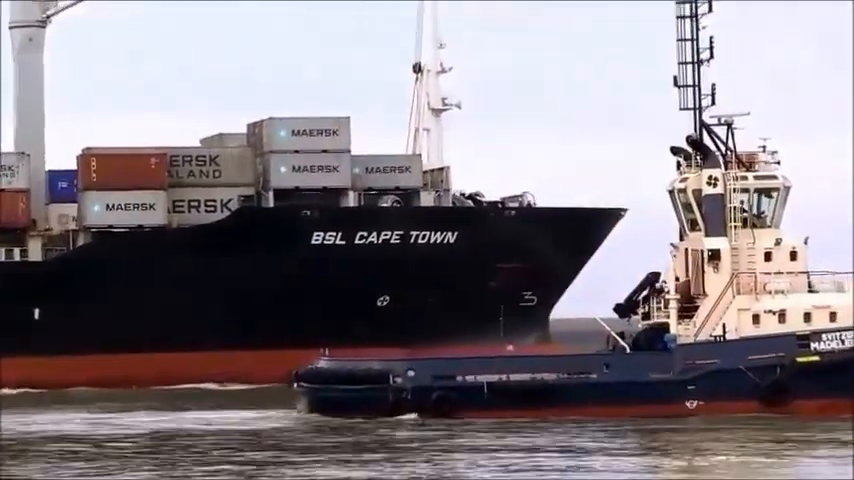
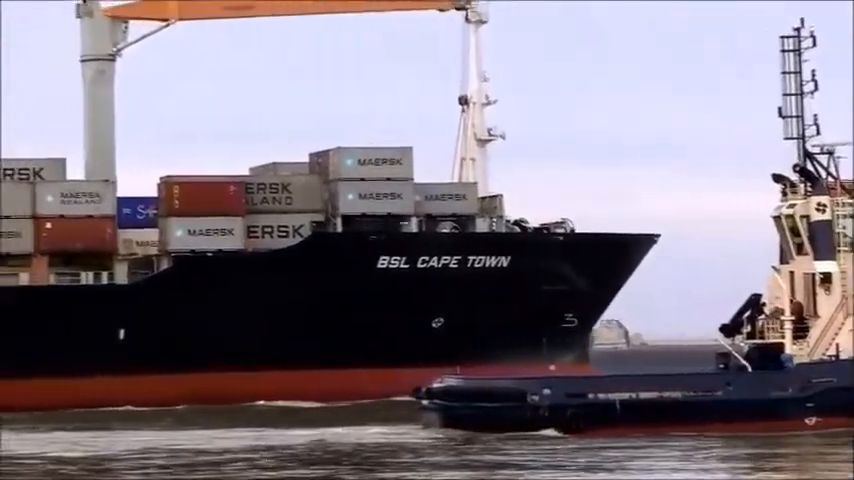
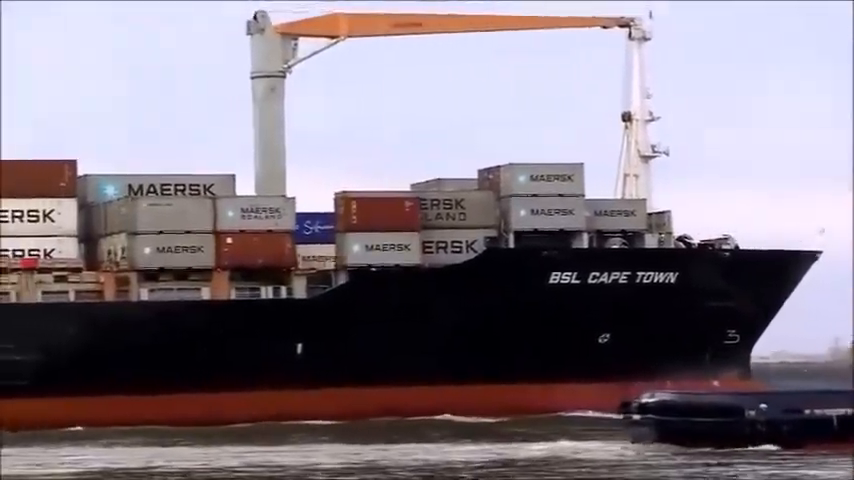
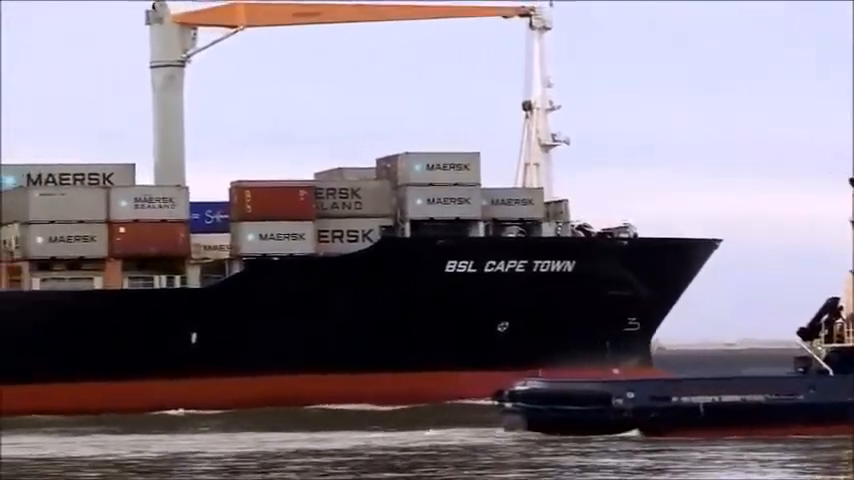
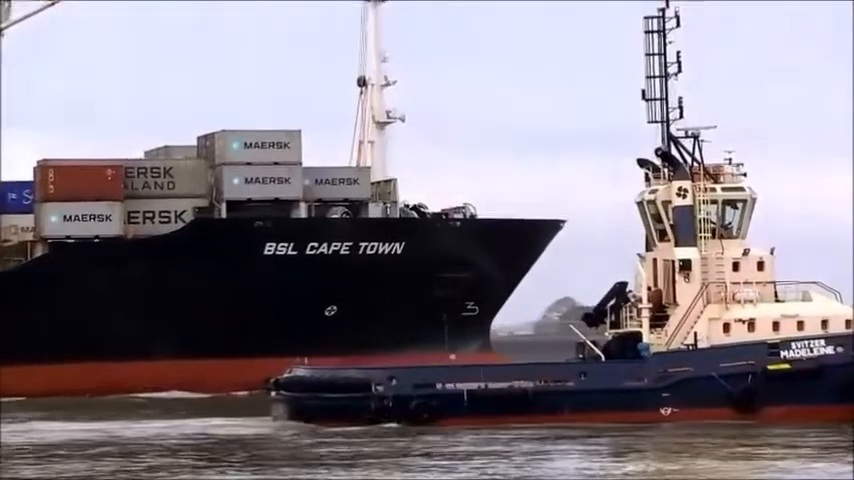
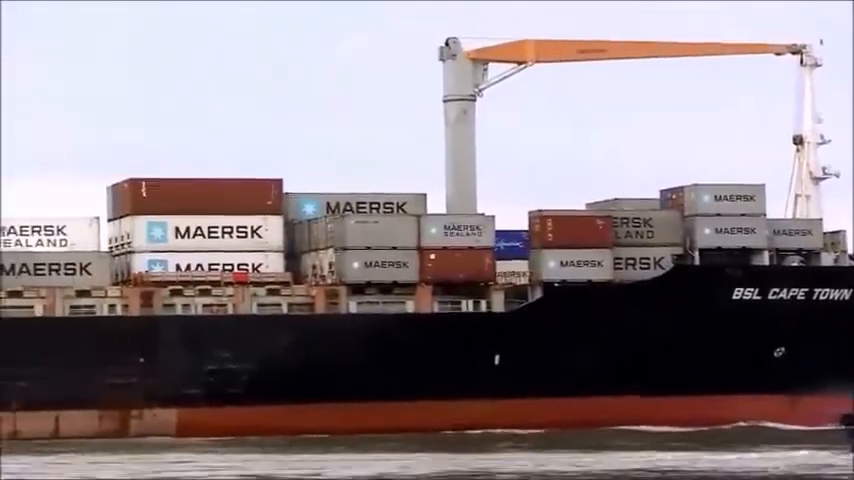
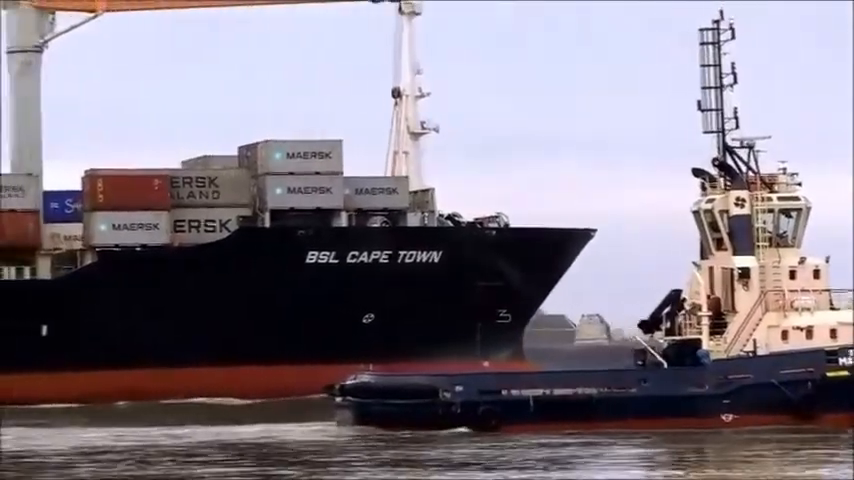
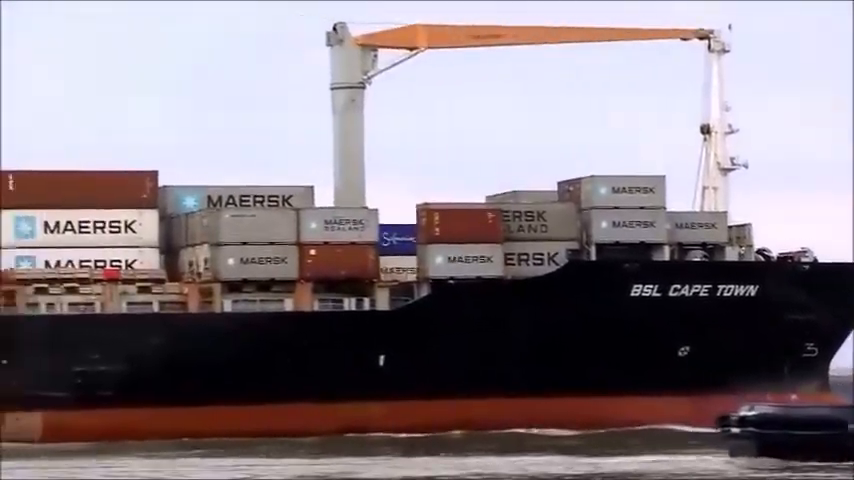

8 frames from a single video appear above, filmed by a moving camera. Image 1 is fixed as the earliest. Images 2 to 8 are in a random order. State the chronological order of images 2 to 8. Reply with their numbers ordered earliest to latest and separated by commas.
5, 7, 2, 4, 3, 8, 6
